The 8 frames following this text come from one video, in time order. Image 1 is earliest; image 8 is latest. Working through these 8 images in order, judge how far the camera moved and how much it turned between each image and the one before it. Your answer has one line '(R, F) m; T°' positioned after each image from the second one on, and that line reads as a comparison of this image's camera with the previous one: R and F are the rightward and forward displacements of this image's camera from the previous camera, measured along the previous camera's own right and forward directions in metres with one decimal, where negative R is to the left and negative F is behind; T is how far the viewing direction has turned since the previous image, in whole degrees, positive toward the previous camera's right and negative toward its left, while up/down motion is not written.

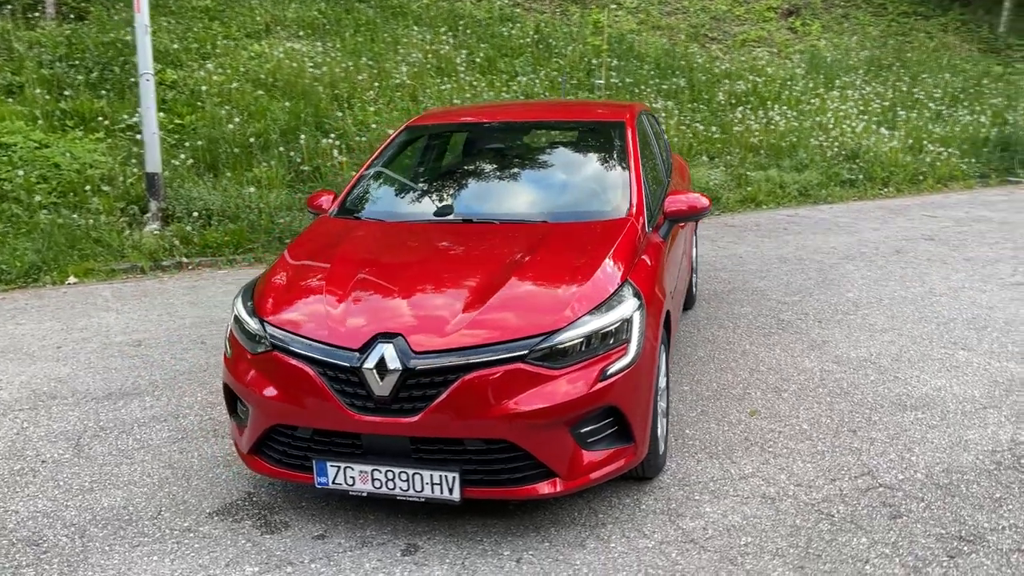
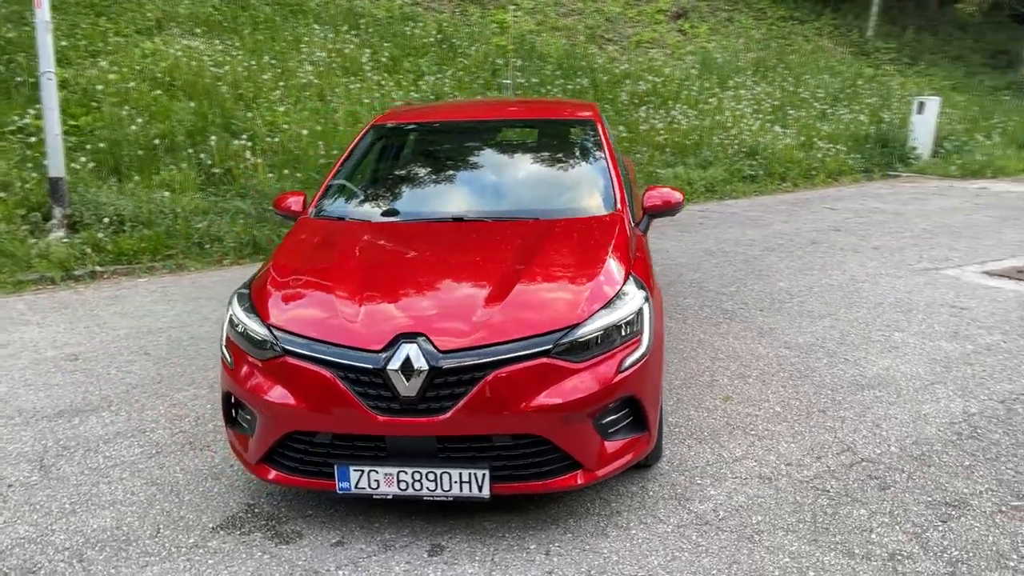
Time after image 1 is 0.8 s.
(-0.5, 0.0) m; +8°
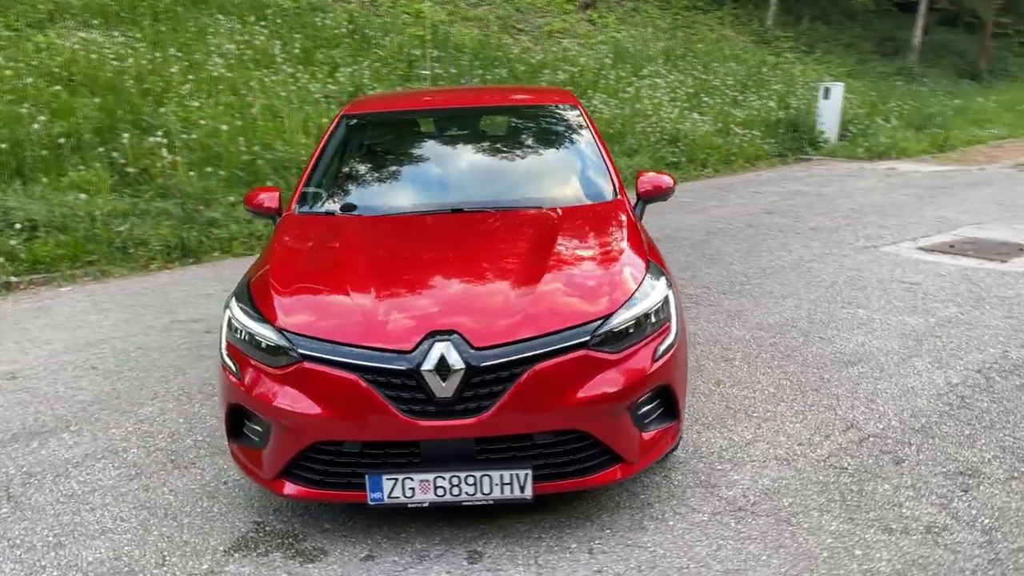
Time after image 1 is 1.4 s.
(-0.4, +0.2) m; +7°
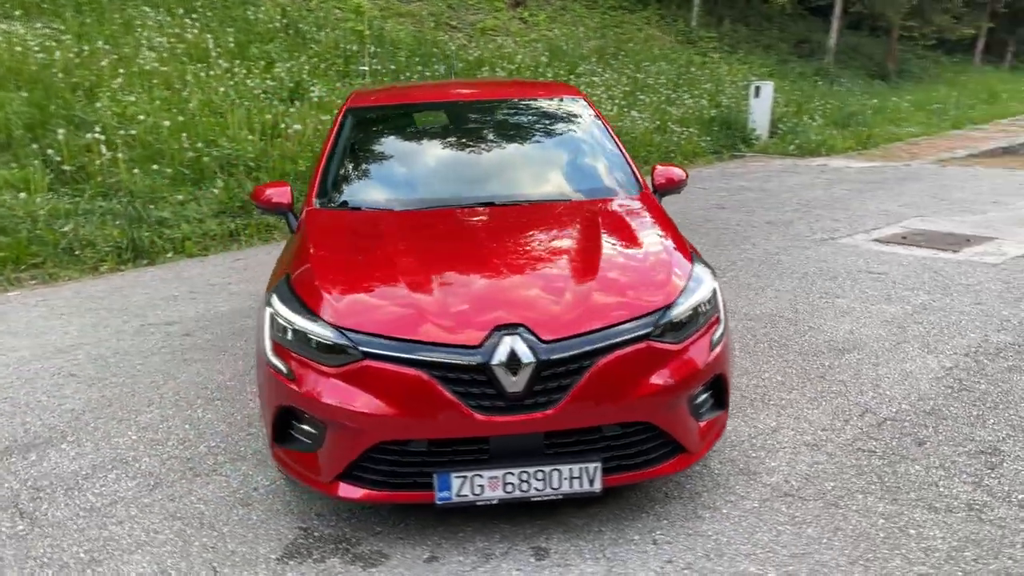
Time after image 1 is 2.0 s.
(-0.5, +0.1) m; +6°
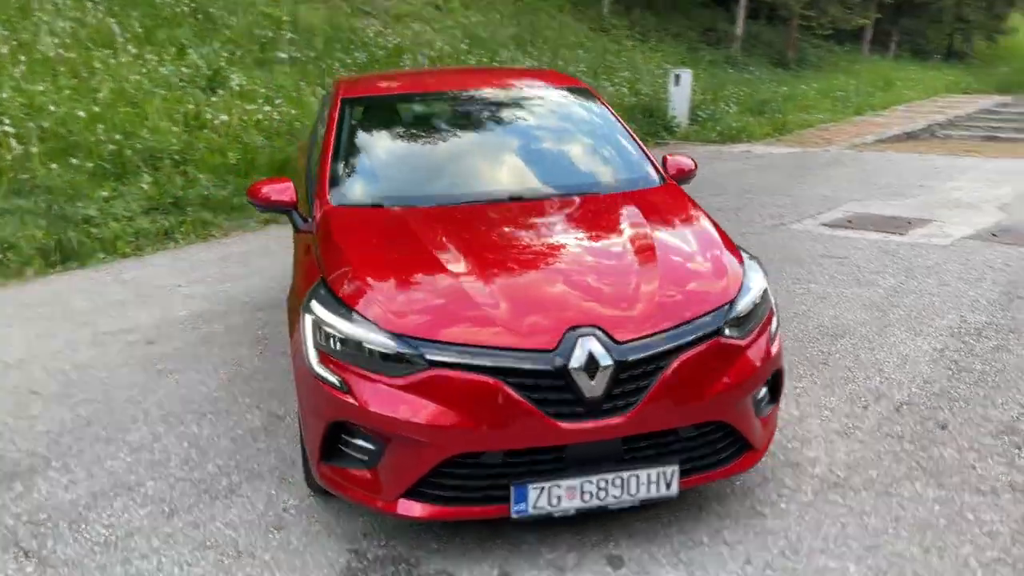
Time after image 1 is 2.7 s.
(-0.5, +0.2) m; +7°
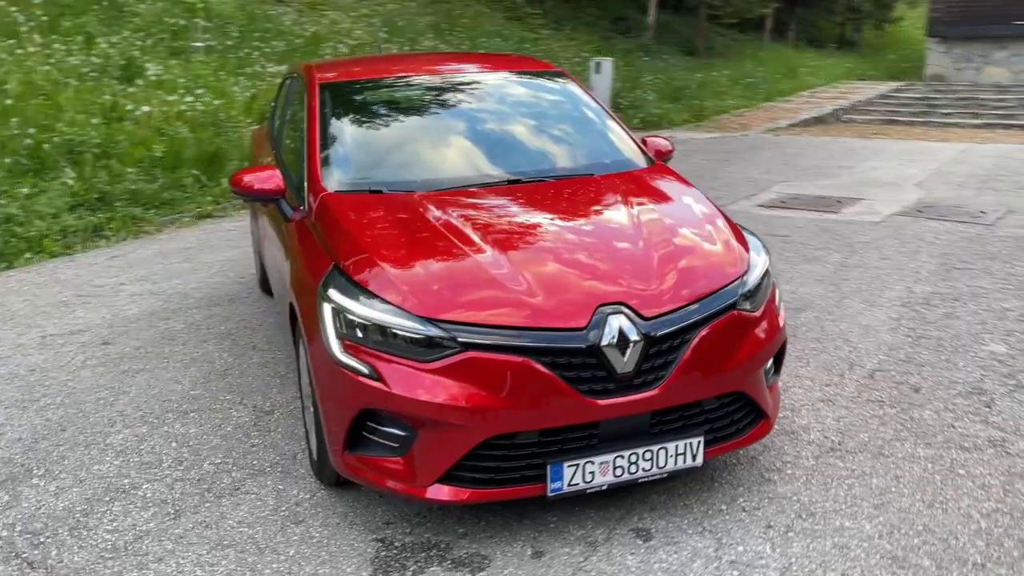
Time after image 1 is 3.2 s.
(-0.4, 0.0) m; +6°
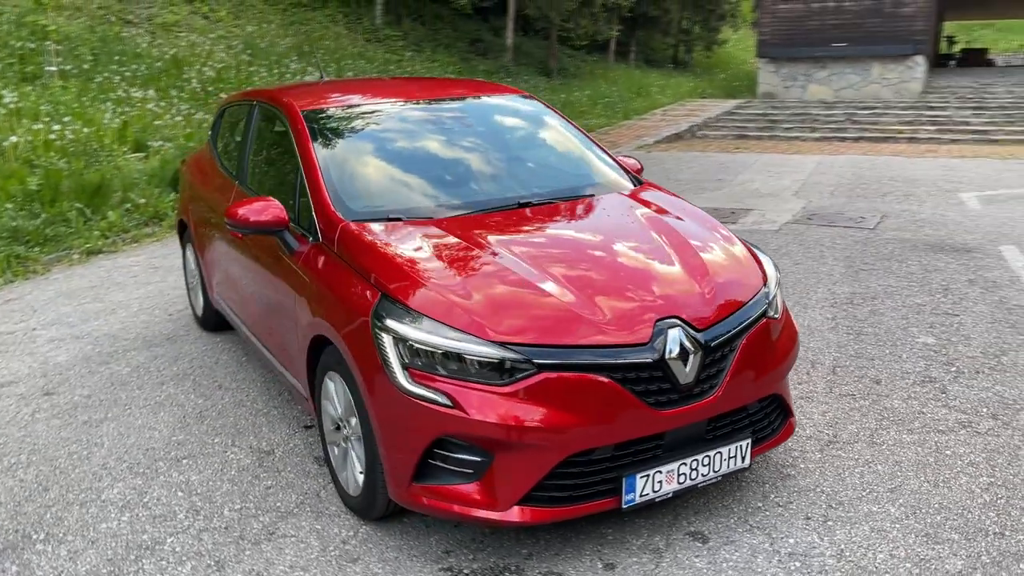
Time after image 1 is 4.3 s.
(-0.7, 0.0) m; +10°
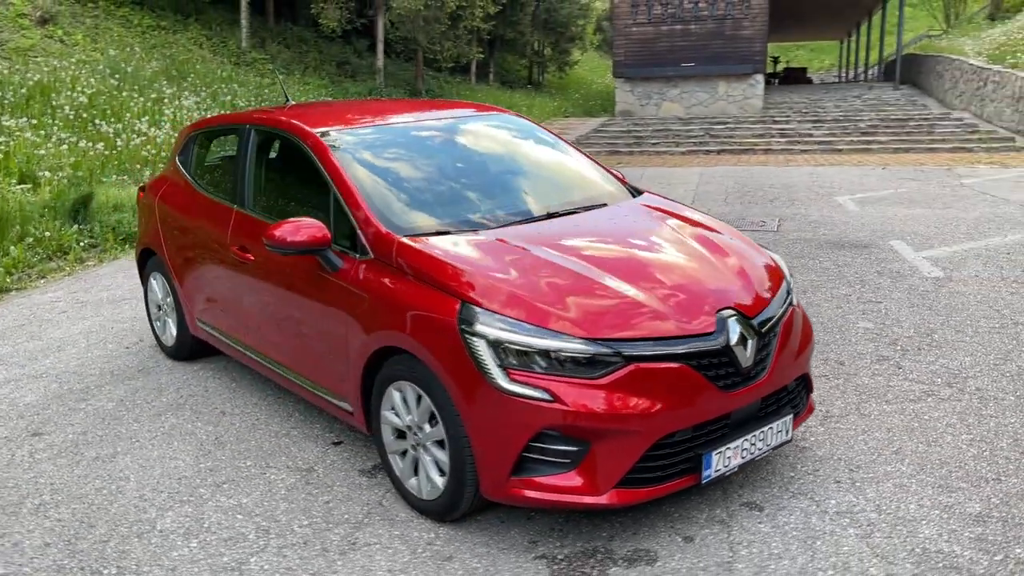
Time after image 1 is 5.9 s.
(-0.8, -0.1) m; +10°
